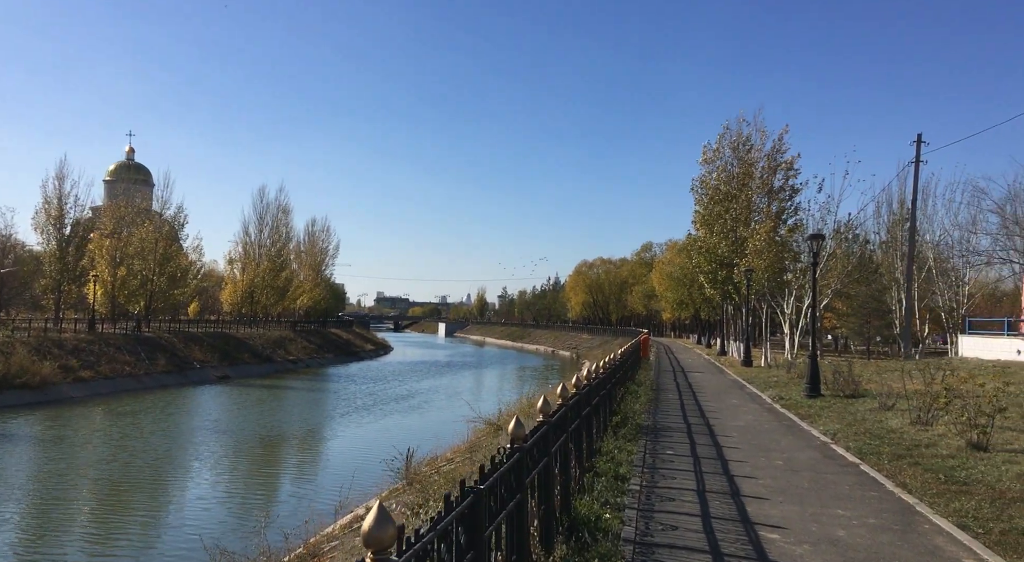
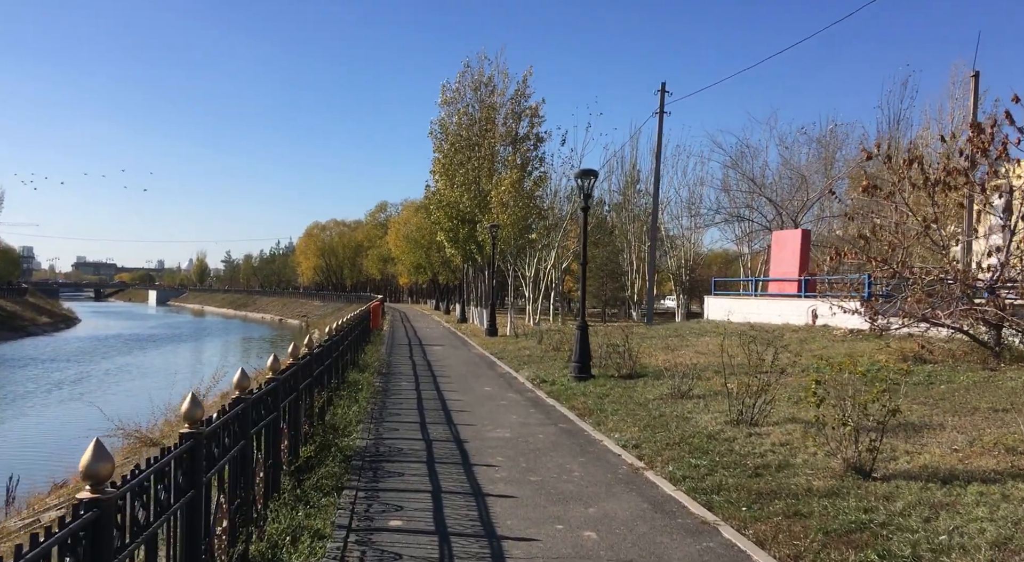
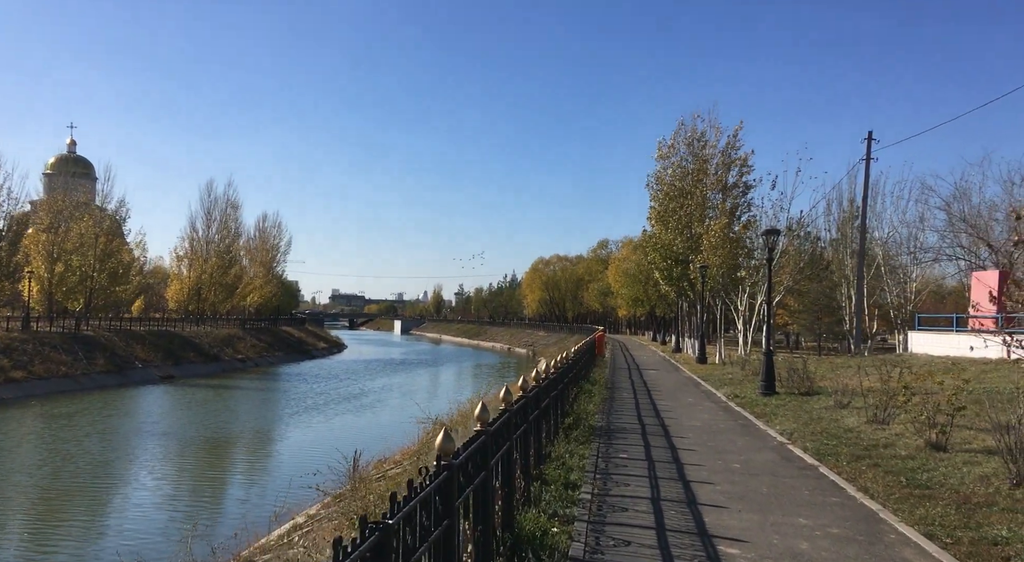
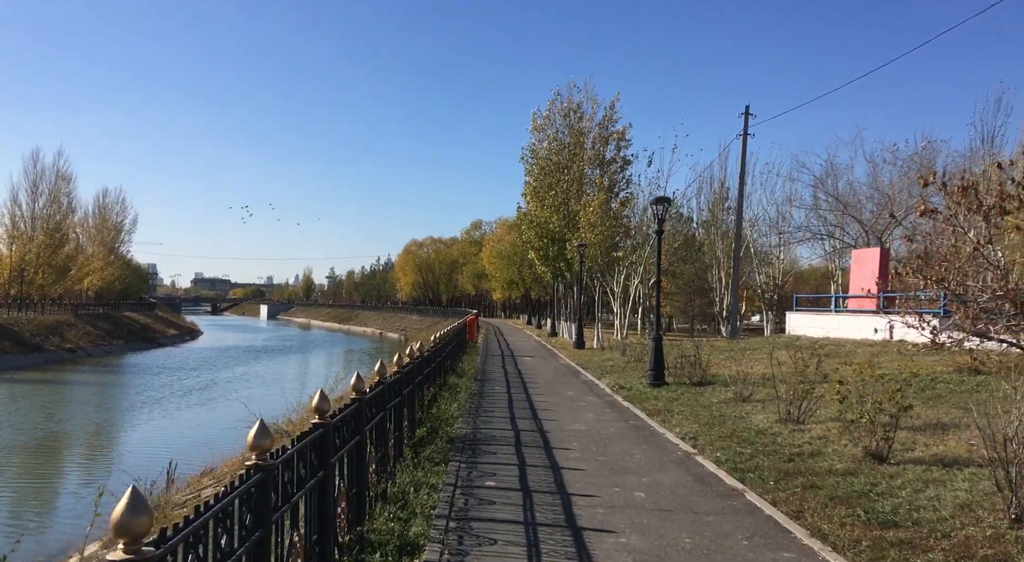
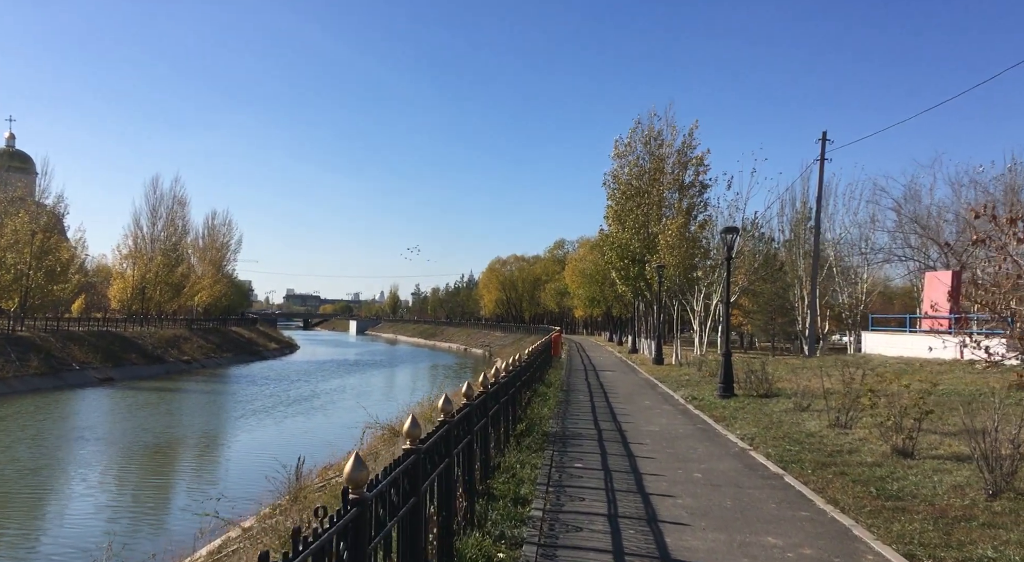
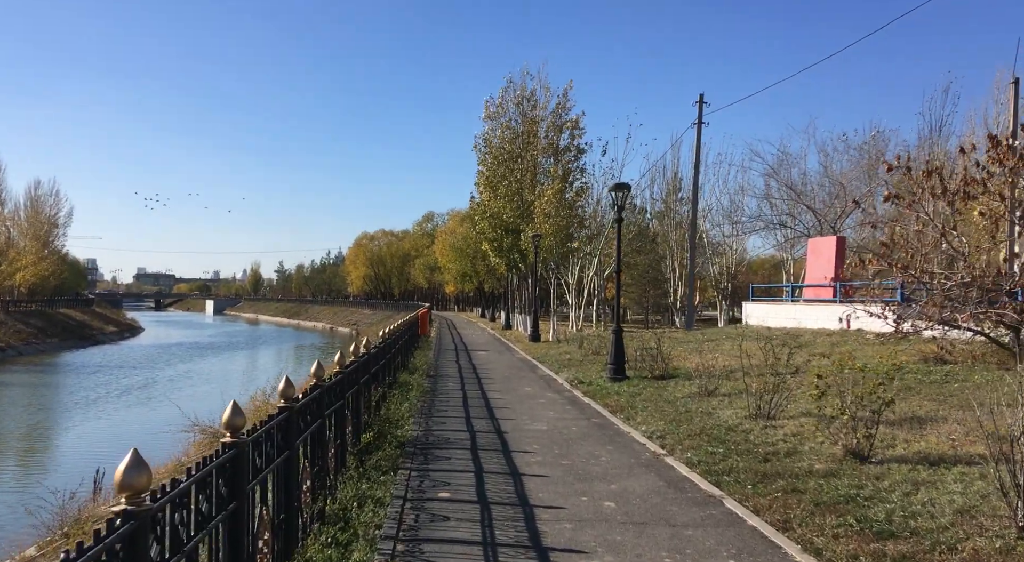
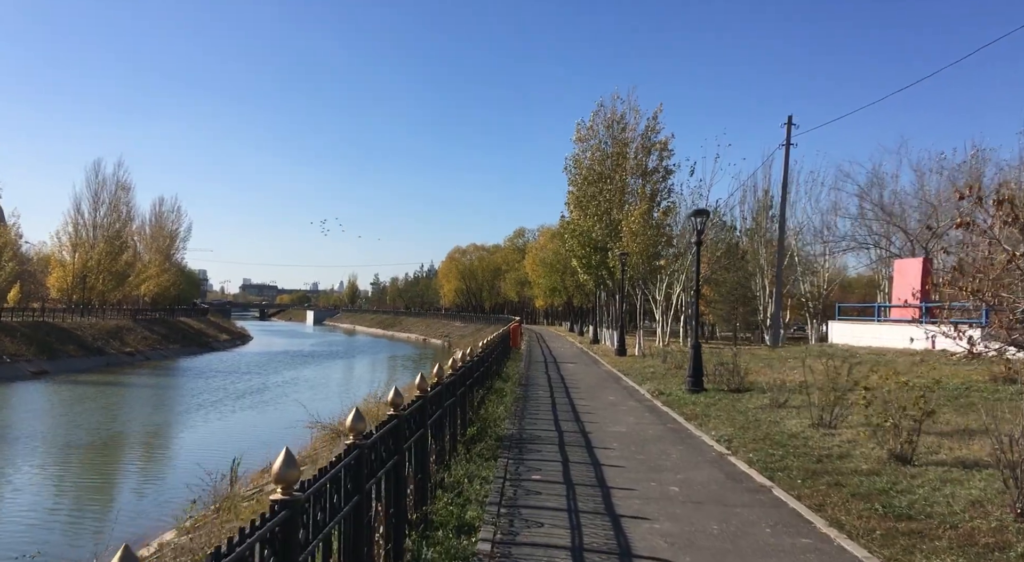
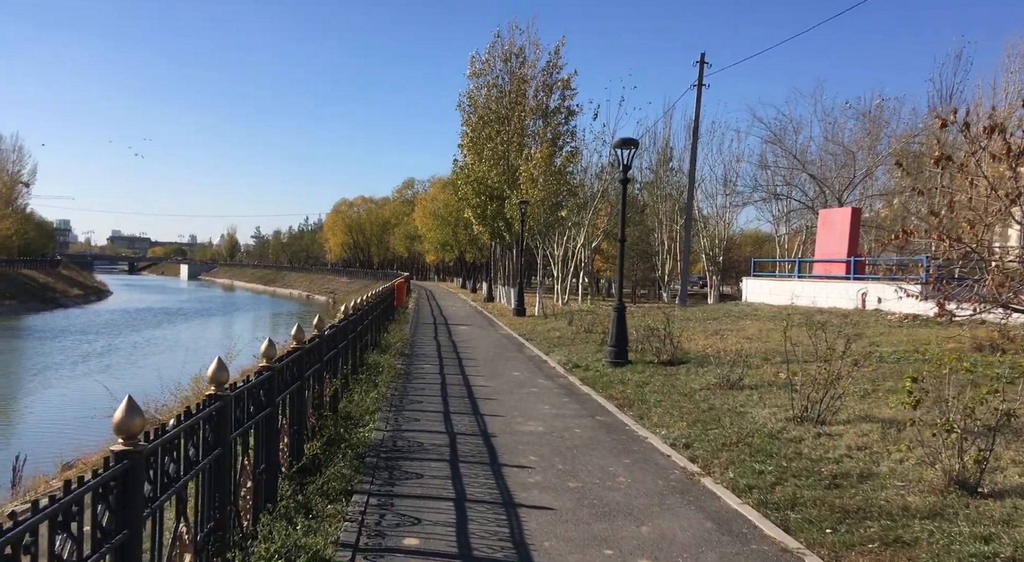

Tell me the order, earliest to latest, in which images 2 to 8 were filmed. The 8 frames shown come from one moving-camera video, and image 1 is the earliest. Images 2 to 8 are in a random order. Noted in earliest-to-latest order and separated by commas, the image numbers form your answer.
3, 5, 7, 4, 6, 2, 8
